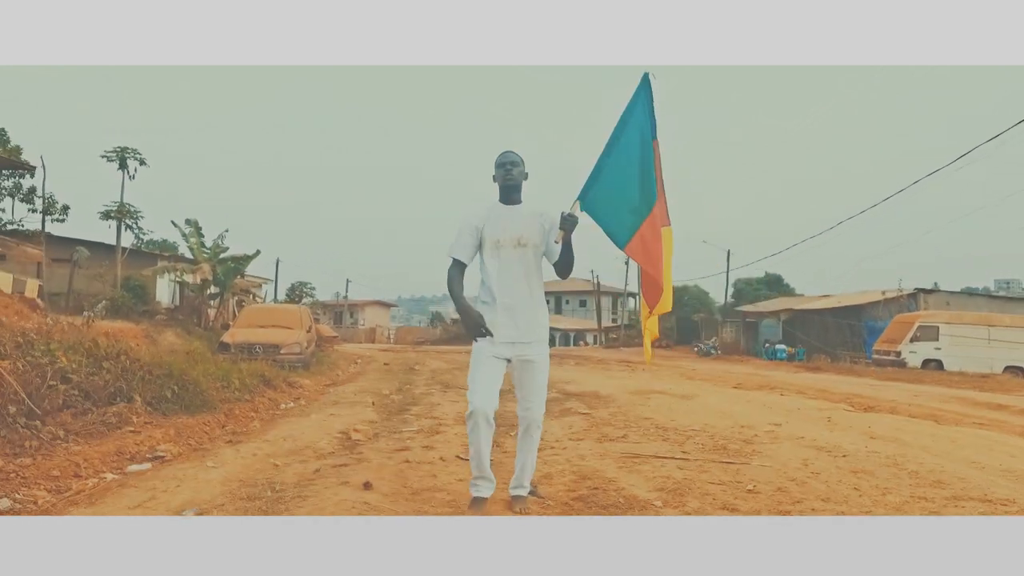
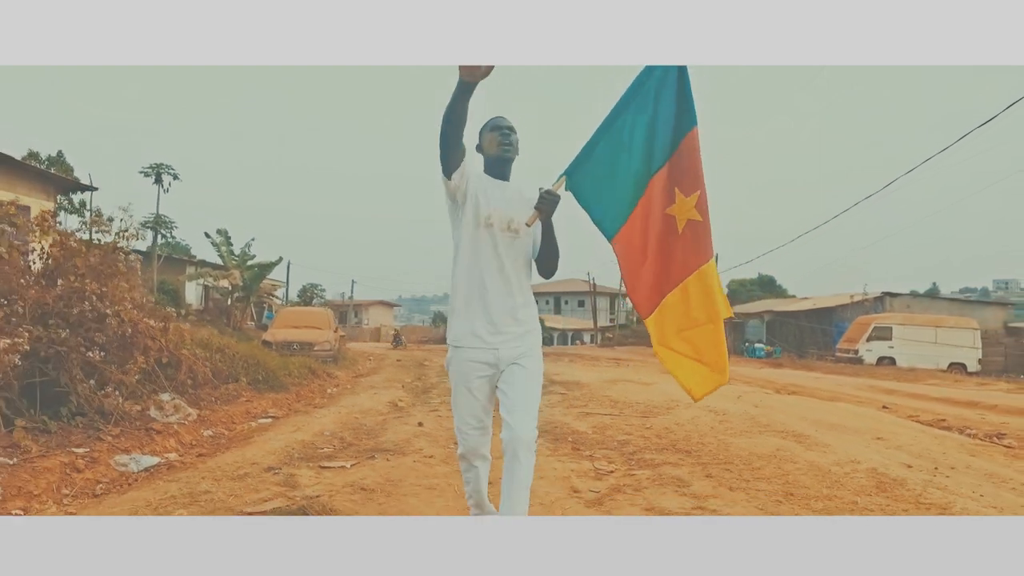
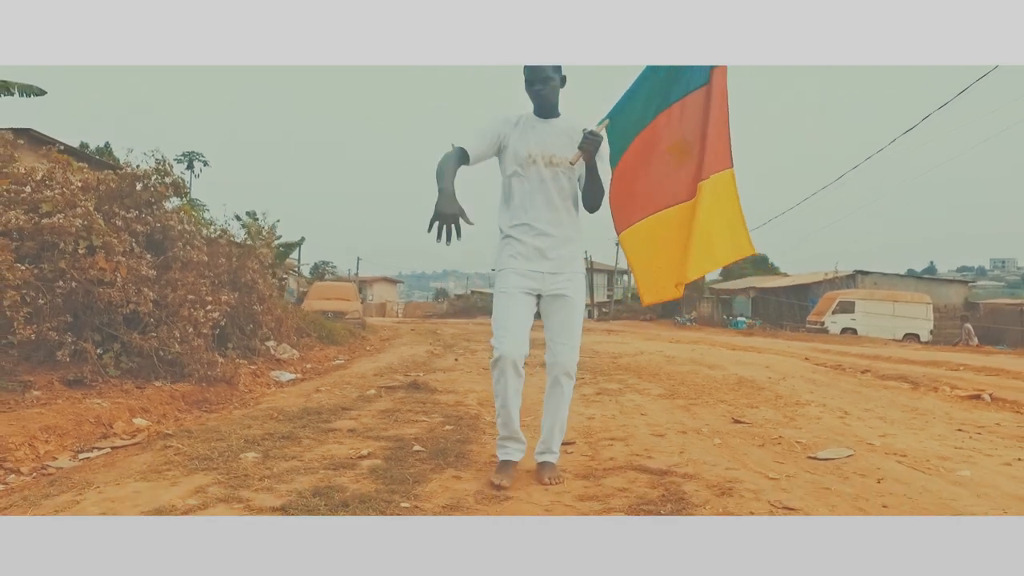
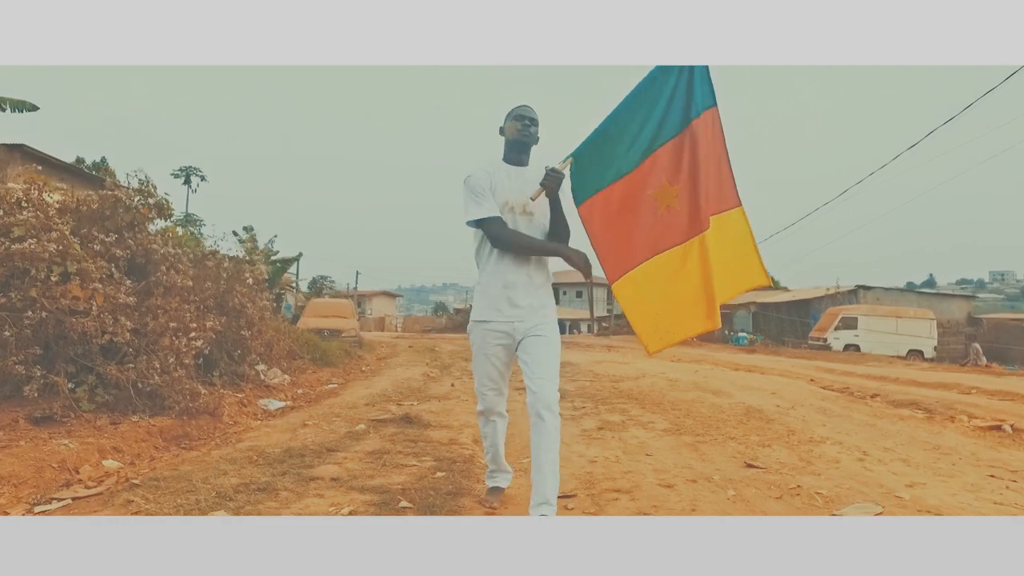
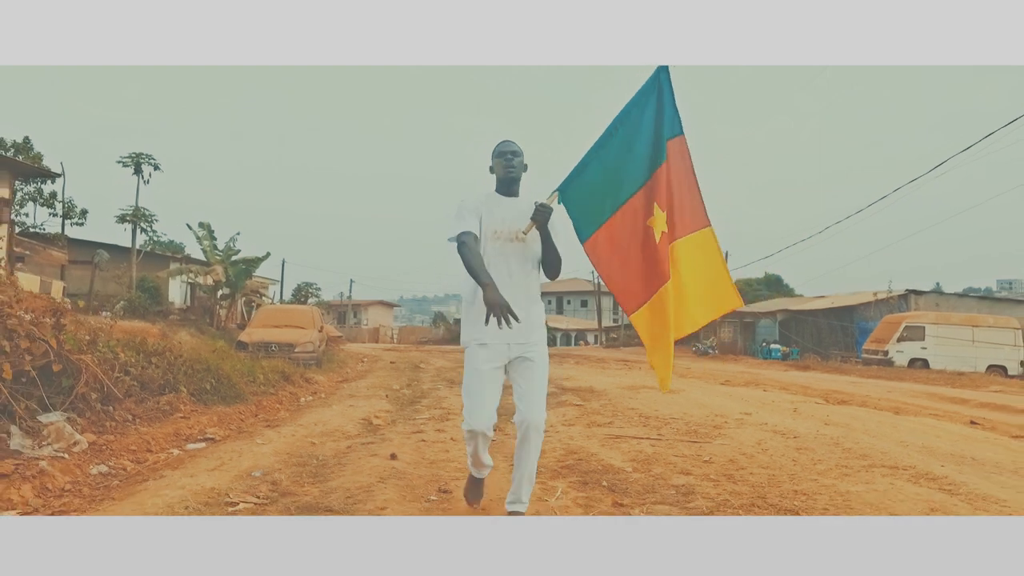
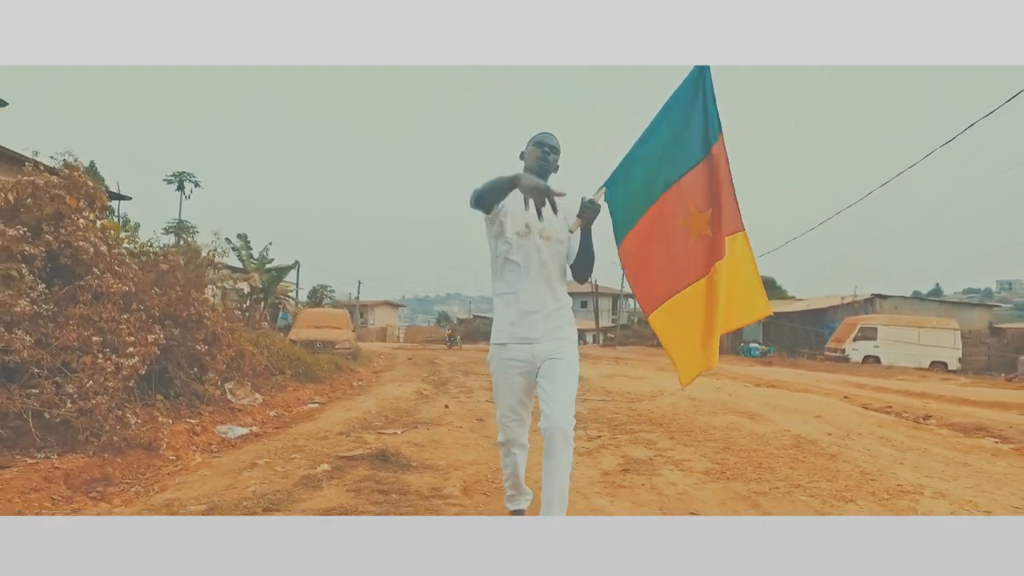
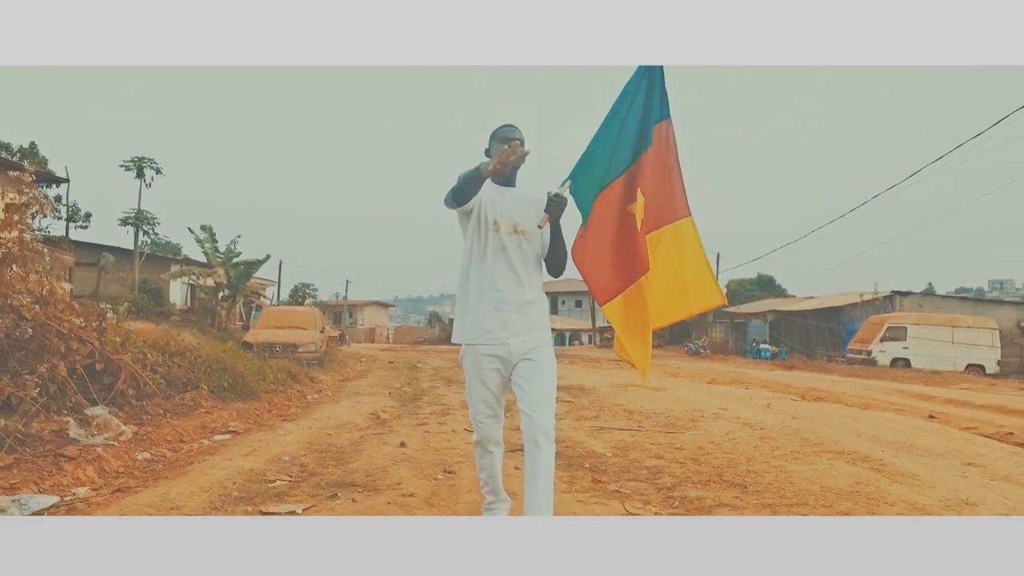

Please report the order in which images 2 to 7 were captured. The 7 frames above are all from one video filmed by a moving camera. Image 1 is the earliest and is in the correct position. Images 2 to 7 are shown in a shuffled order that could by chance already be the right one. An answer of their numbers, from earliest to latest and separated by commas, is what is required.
5, 7, 2, 6, 4, 3
